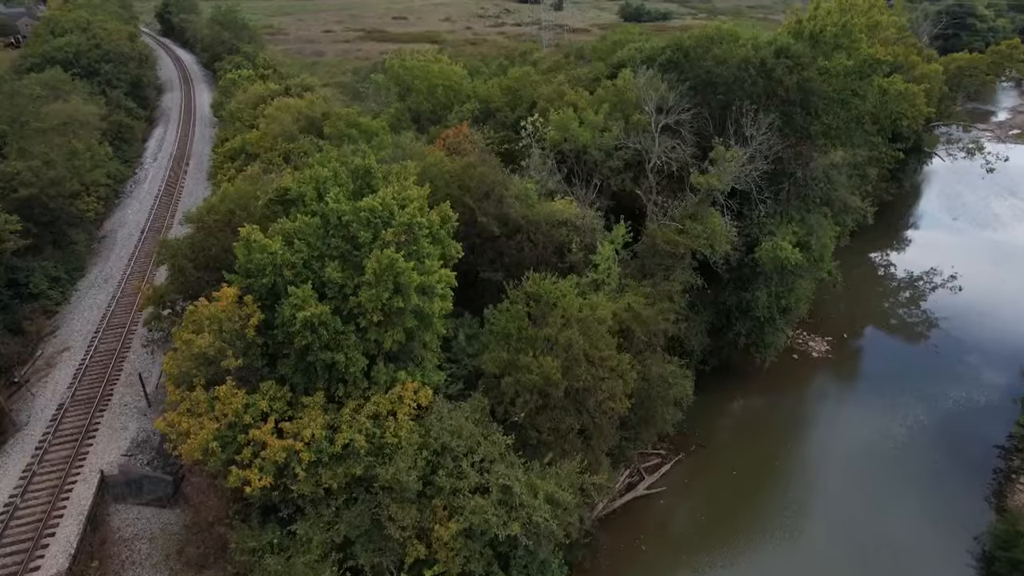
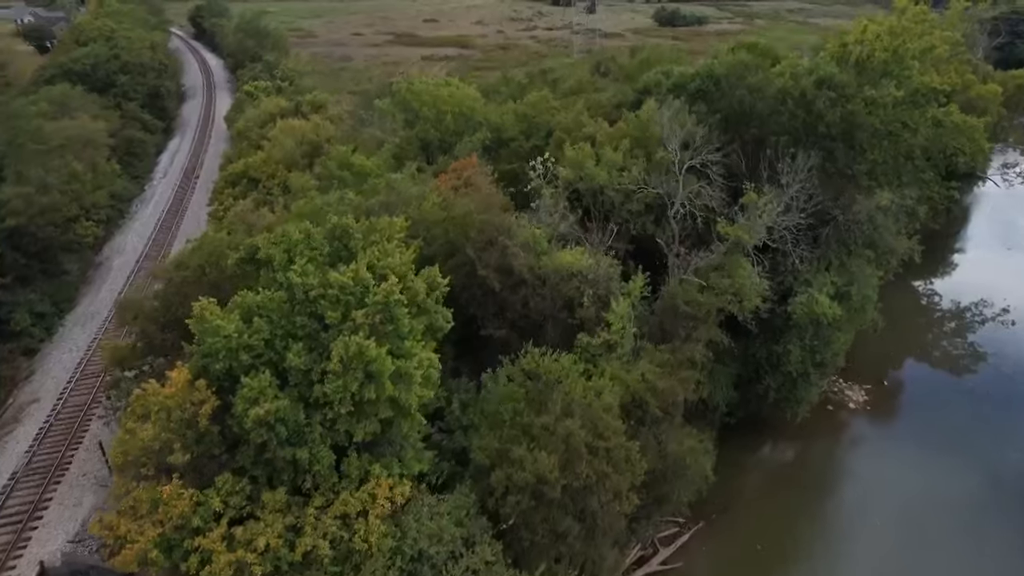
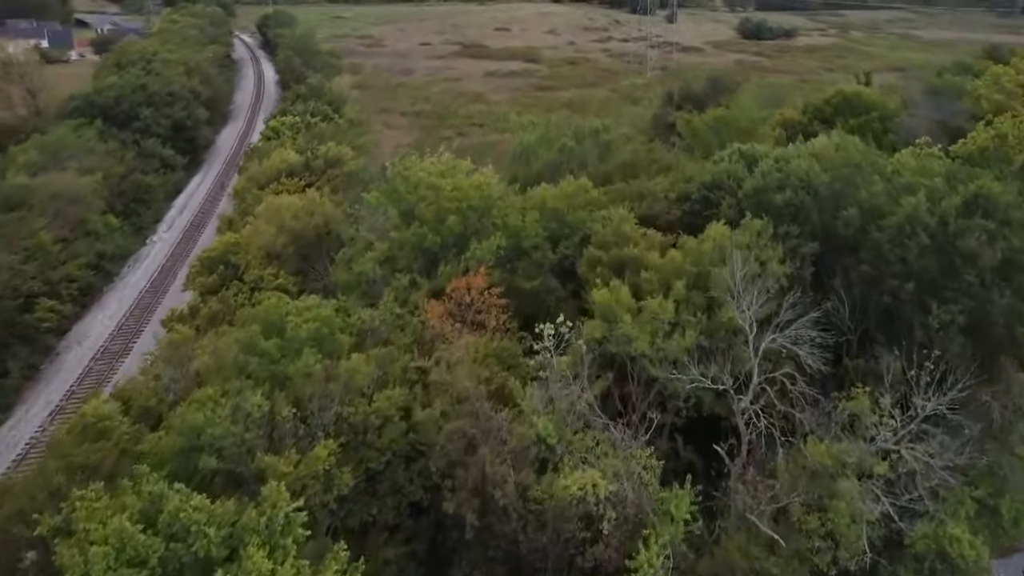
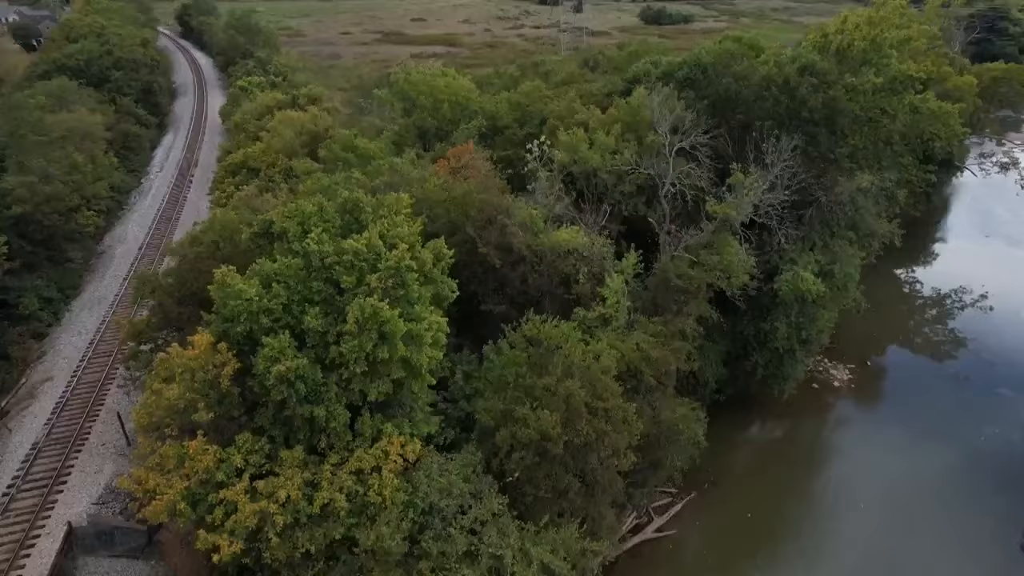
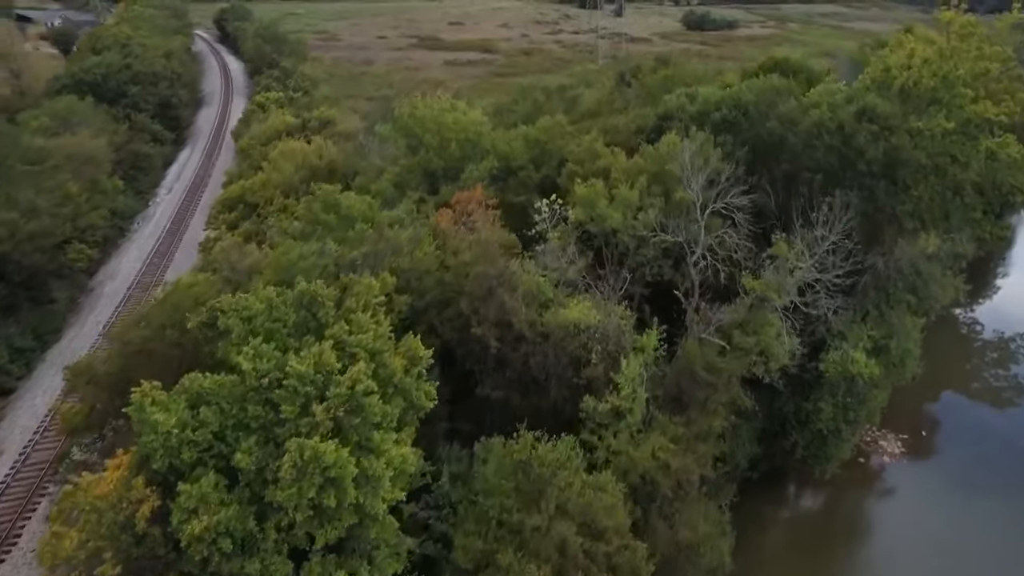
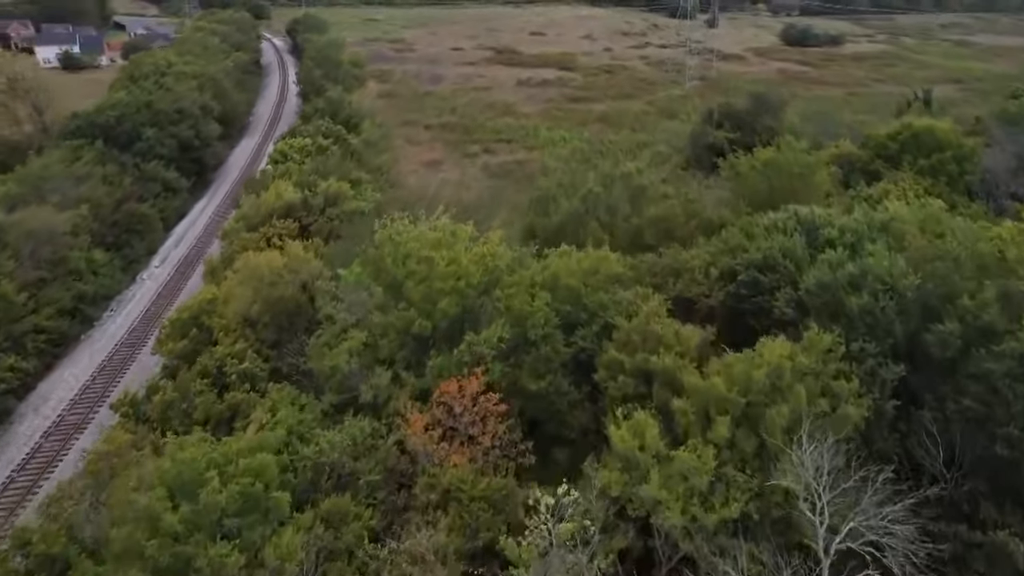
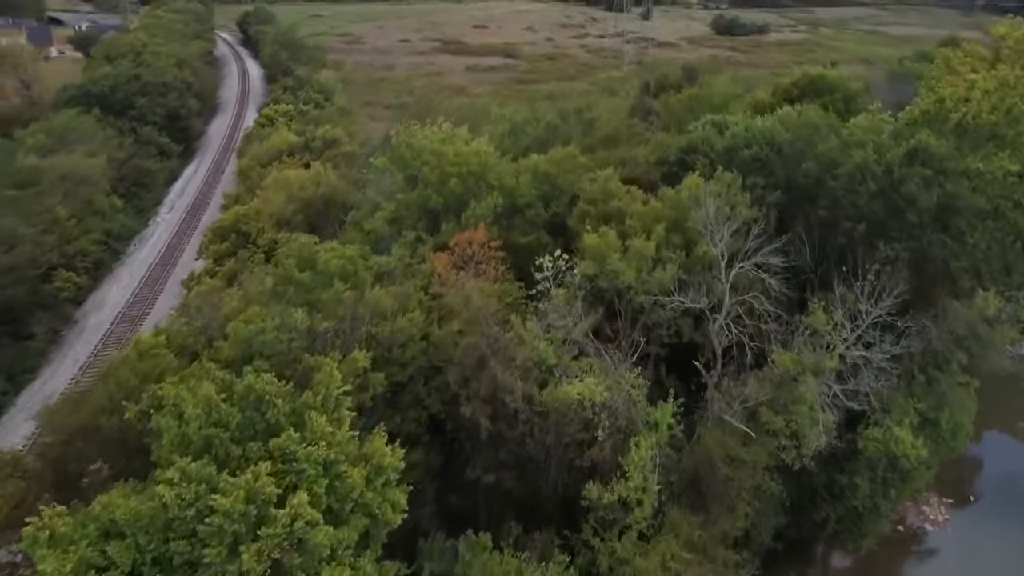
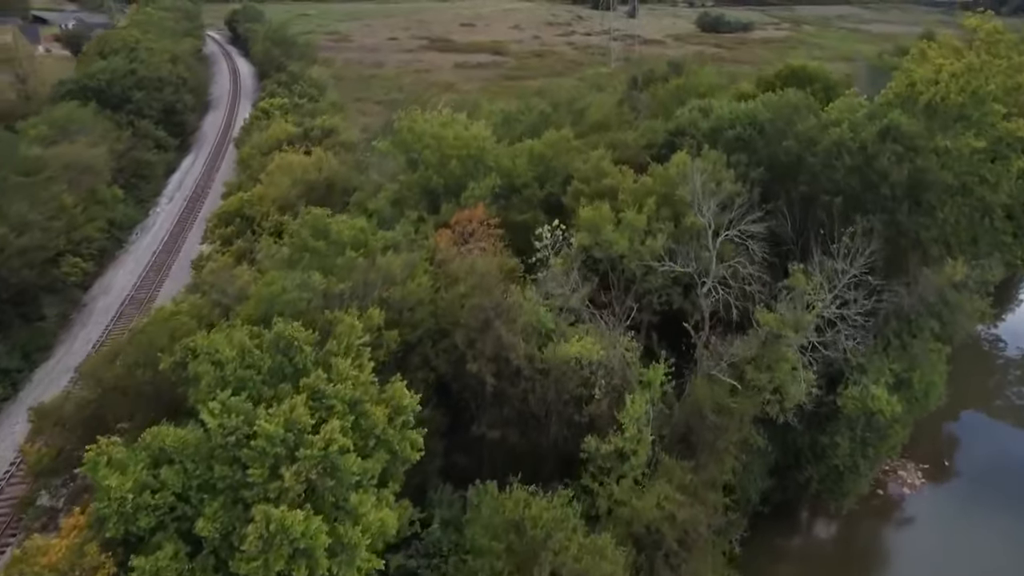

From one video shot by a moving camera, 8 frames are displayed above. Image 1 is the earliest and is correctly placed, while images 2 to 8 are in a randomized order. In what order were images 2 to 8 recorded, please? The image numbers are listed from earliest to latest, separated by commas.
4, 2, 5, 8, 7, 3, 6
